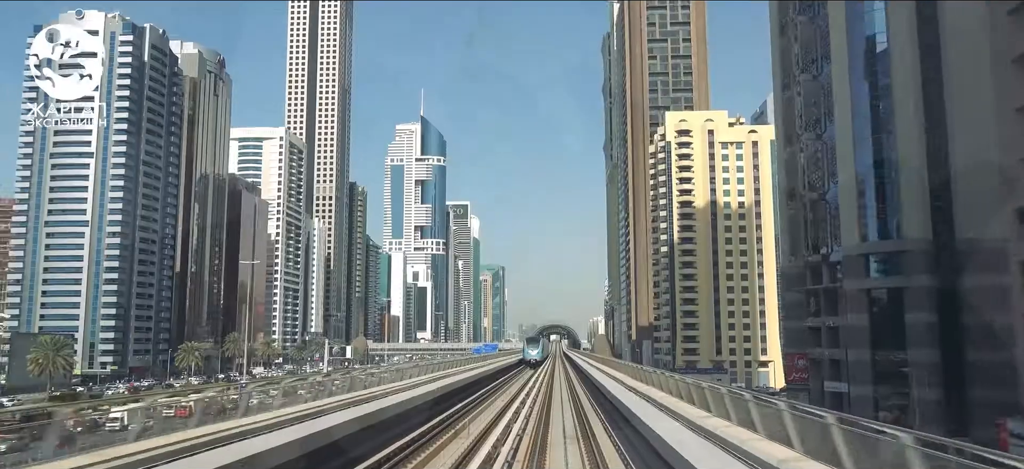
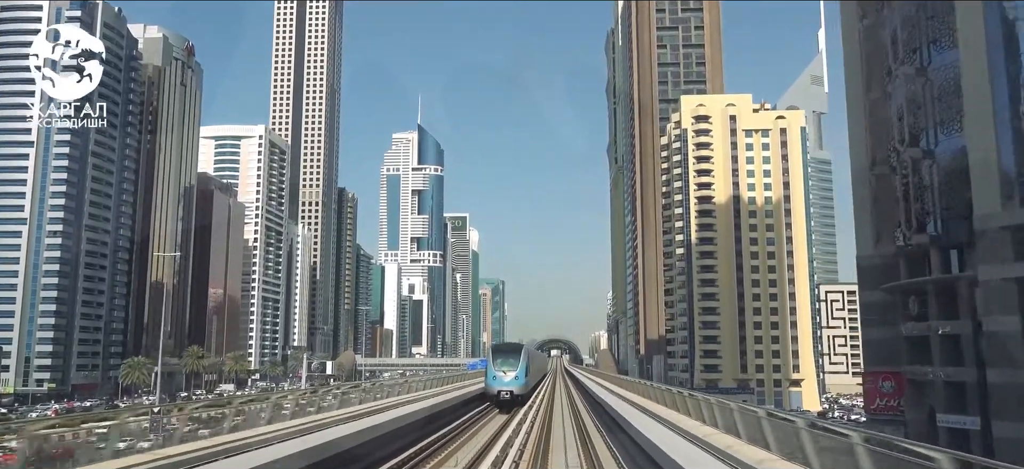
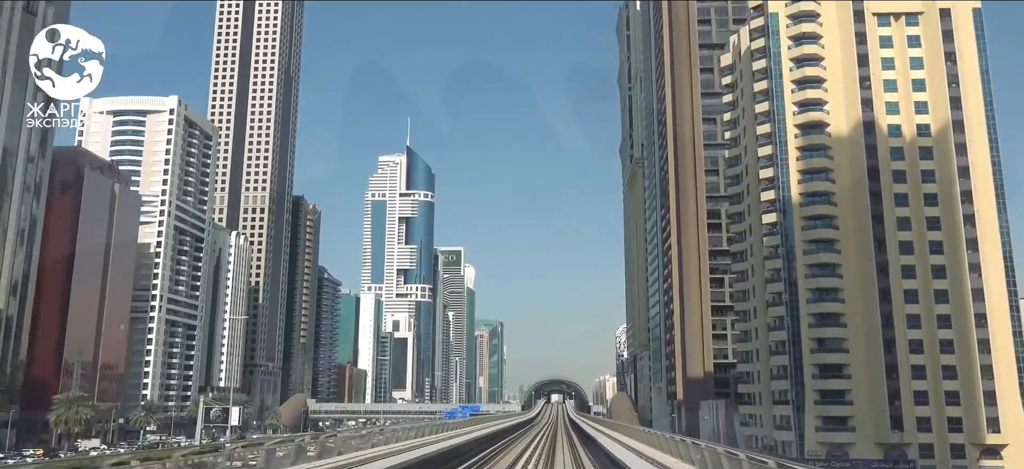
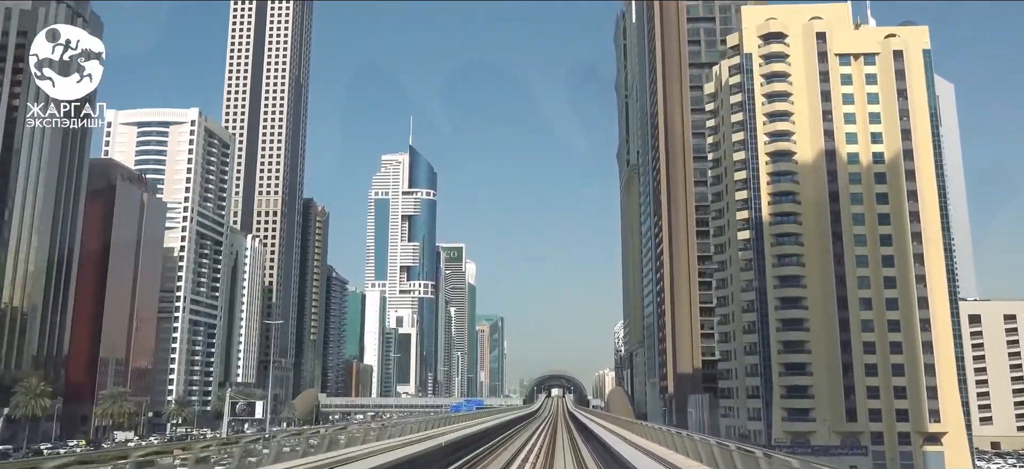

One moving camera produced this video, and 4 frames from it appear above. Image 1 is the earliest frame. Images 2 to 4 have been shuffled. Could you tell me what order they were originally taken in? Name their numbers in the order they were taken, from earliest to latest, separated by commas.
2, 4, 3
